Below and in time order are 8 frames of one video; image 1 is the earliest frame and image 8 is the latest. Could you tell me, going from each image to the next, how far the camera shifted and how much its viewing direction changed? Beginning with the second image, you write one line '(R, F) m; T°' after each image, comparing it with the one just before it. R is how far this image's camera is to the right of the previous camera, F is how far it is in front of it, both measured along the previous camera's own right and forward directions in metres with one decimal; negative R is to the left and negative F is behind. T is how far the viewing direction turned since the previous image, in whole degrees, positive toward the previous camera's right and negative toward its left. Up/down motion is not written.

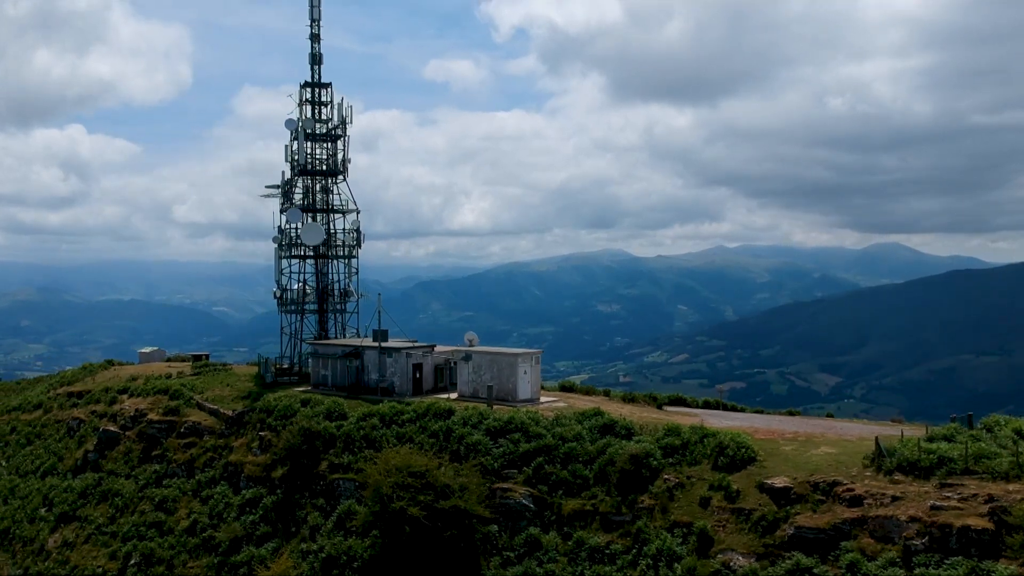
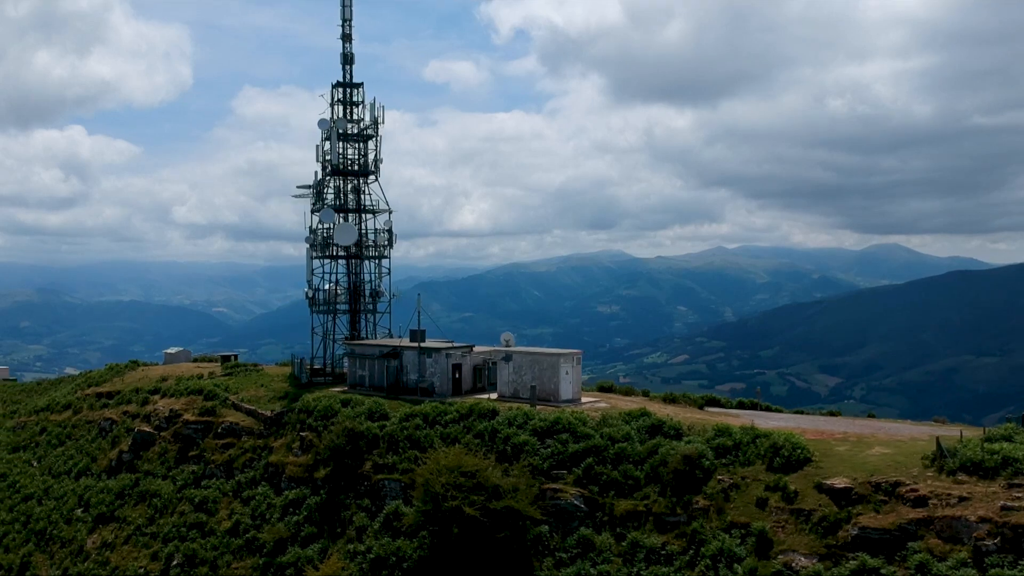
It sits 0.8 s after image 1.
(-1.7, +0.1) m; 0°
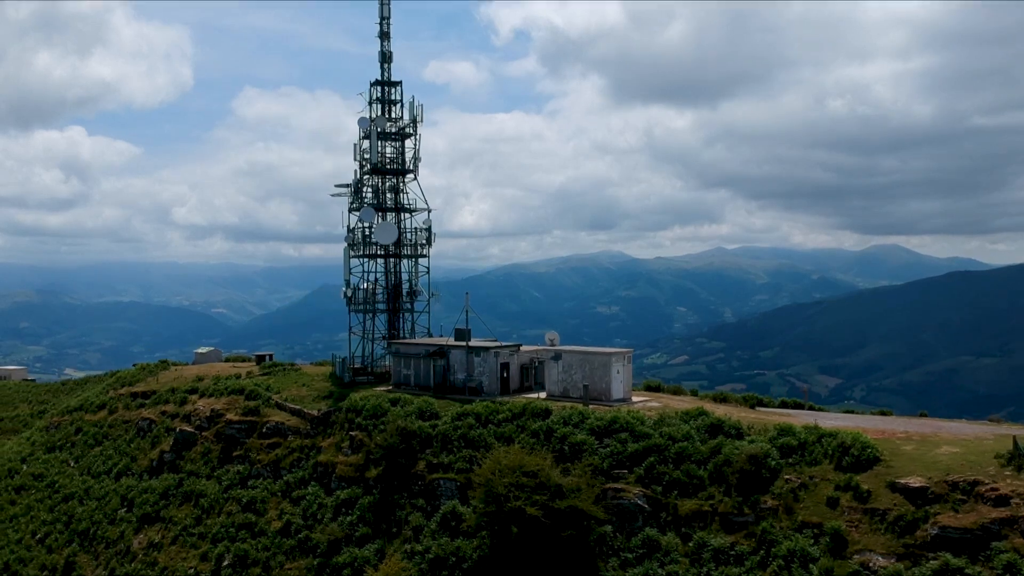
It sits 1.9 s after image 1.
(-2.1, +0.2) m; 0°
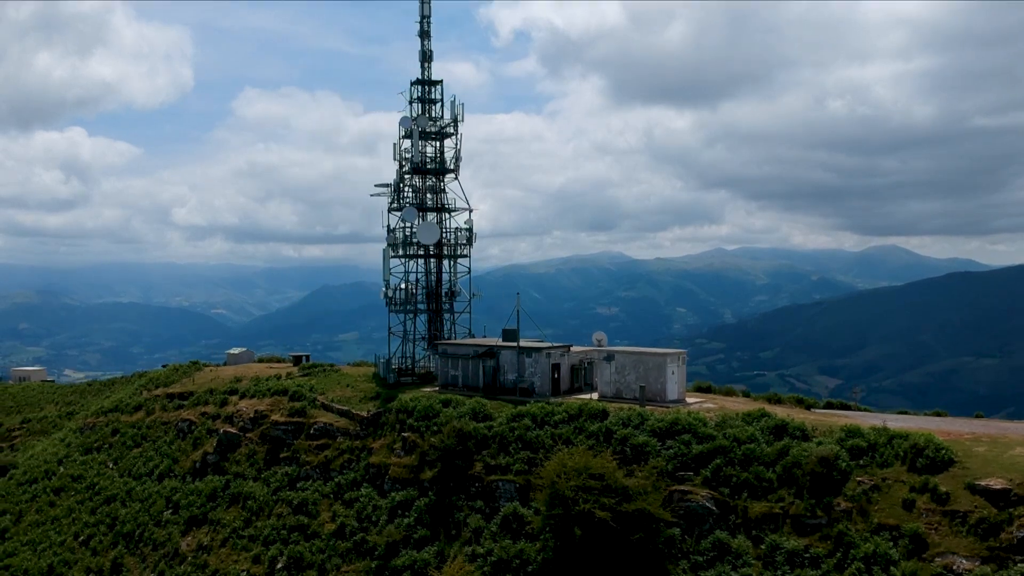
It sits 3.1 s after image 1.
(-2.2, +0.2) m; 0°
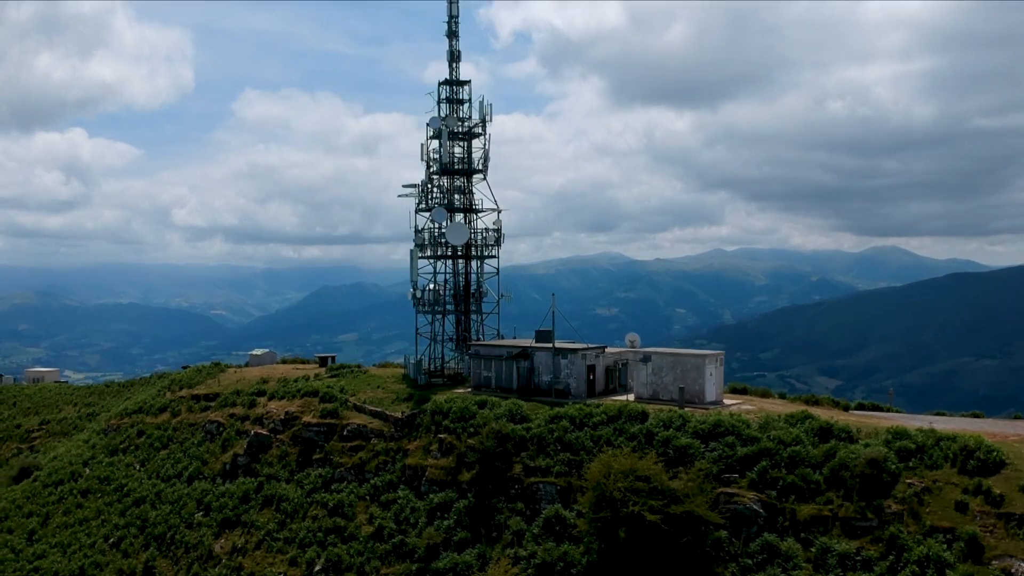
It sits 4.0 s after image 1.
(-1.5, +0.1) m; 0°
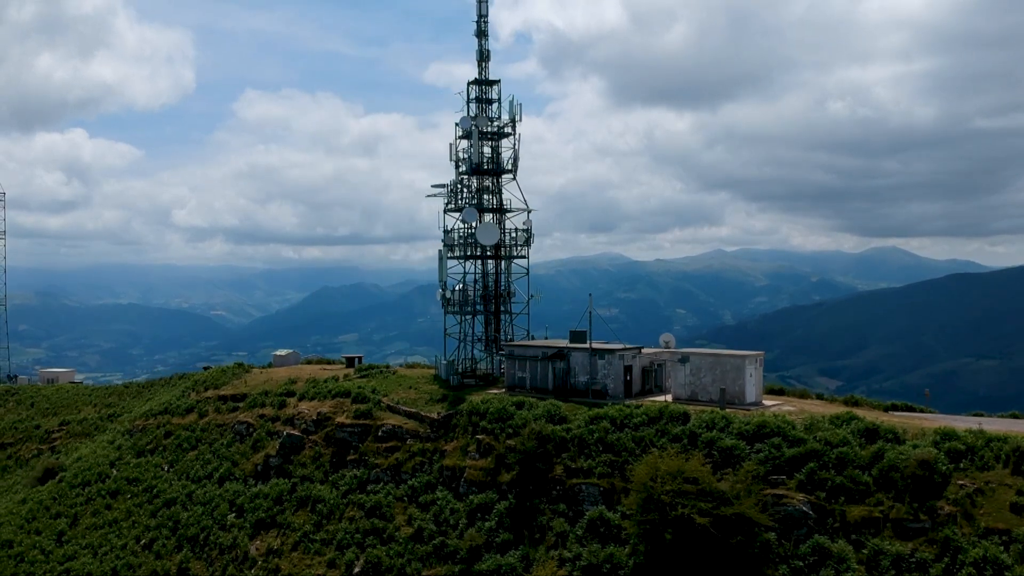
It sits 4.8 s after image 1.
(-1.5, +0.1) m; 0°
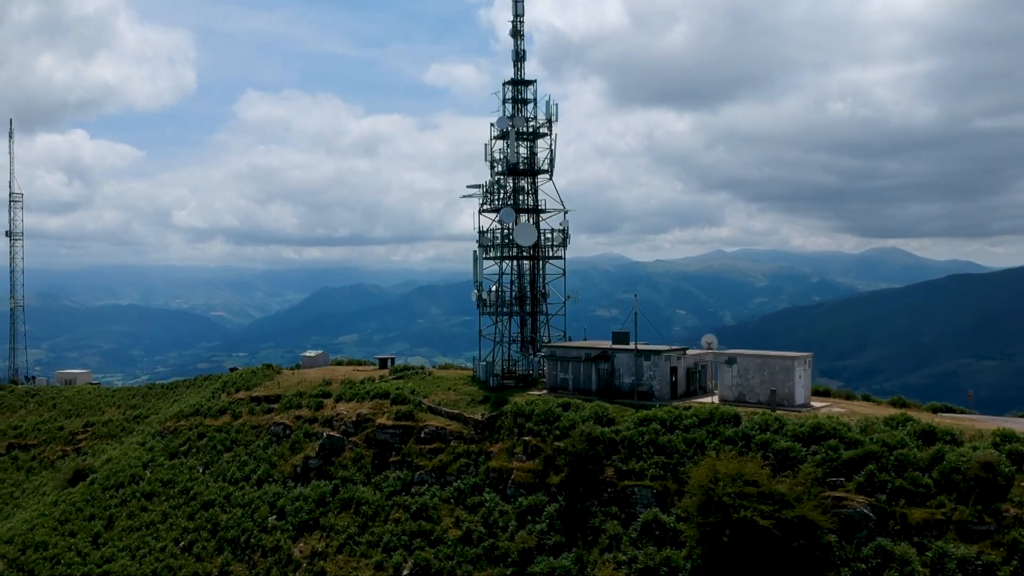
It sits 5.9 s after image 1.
(-1.9, +0.2) m; 0°
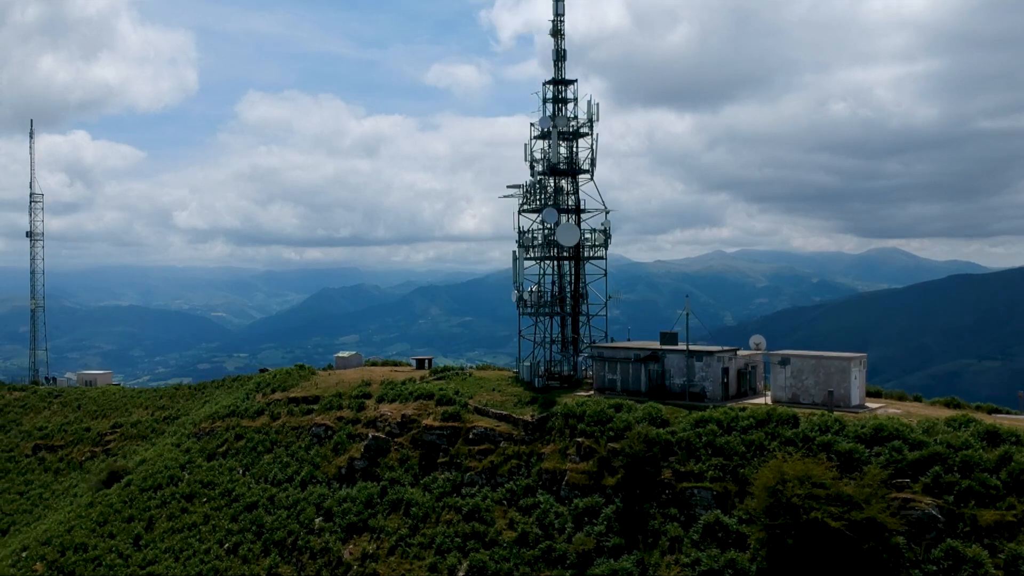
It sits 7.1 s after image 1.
(-2.1, +0.2) m; 0°
